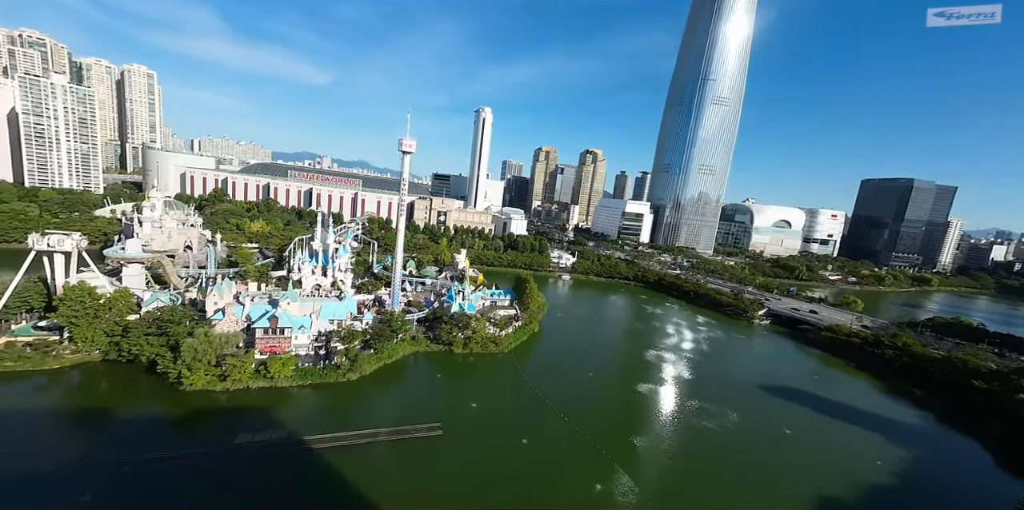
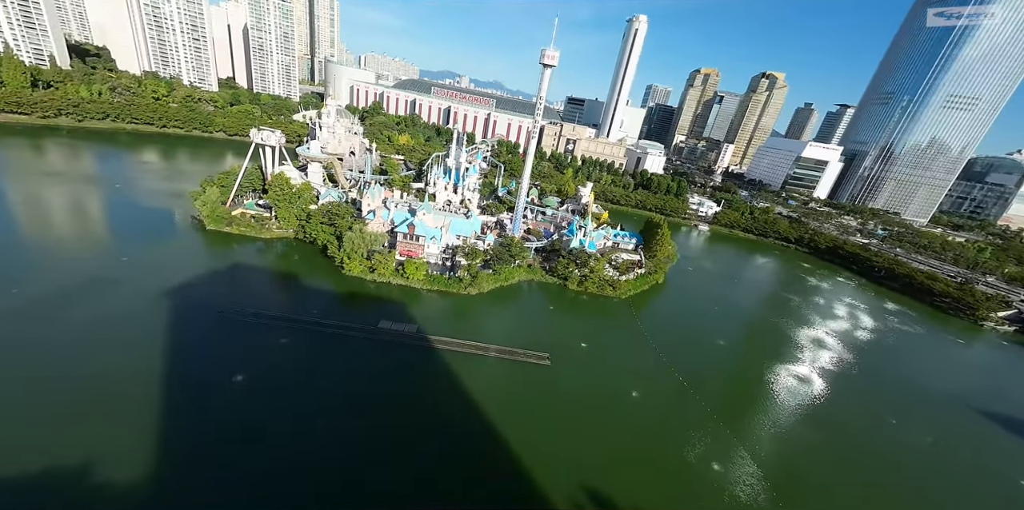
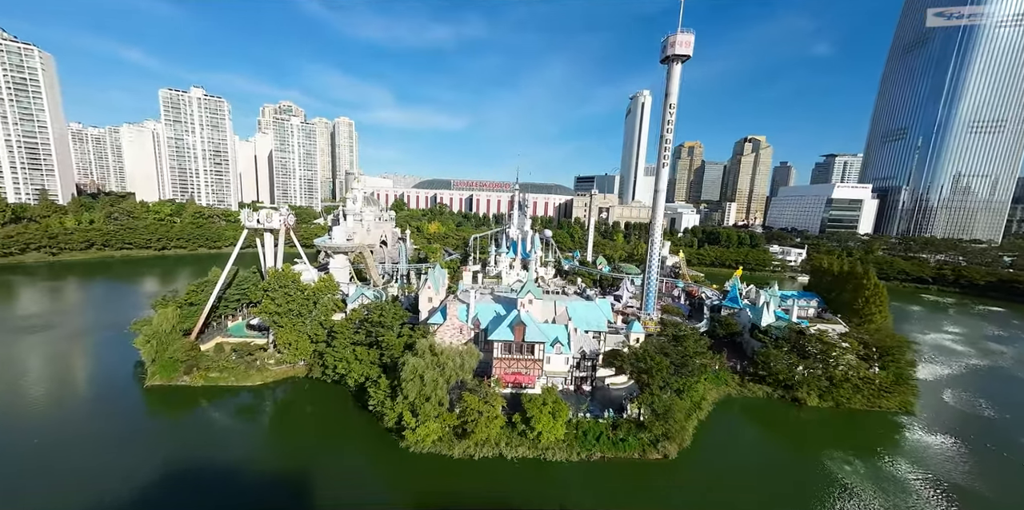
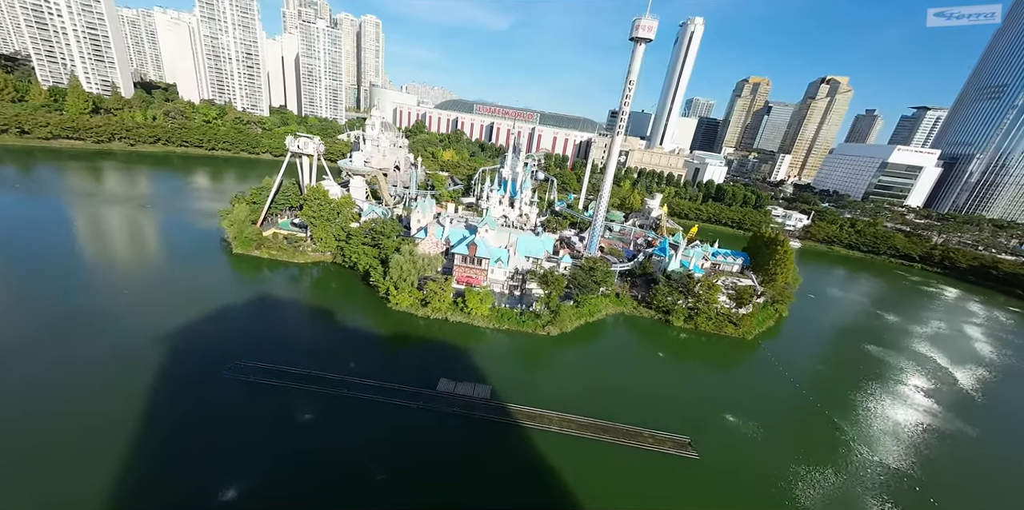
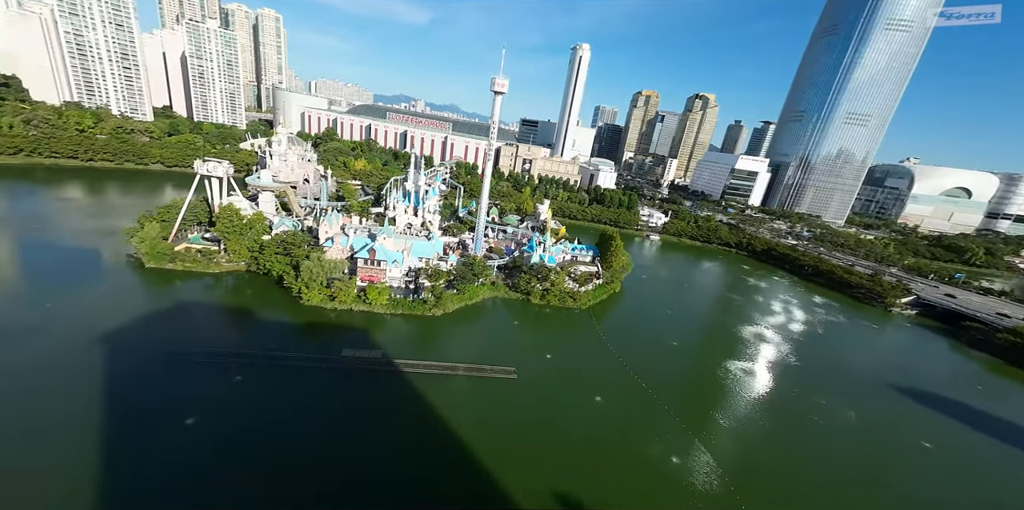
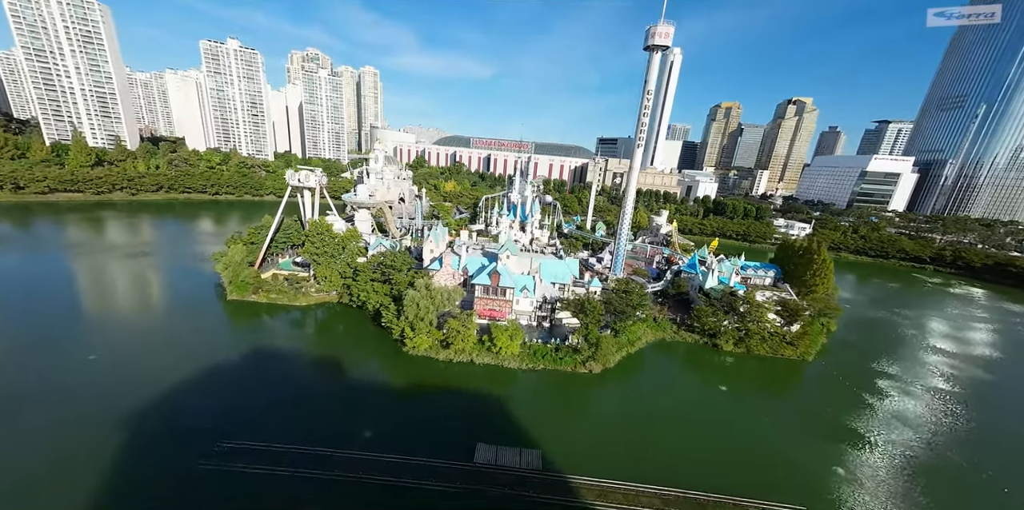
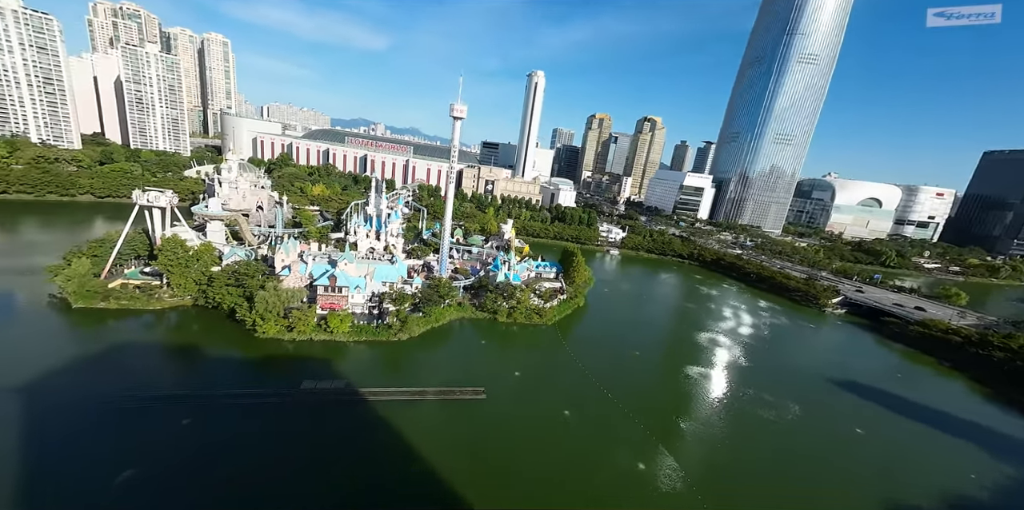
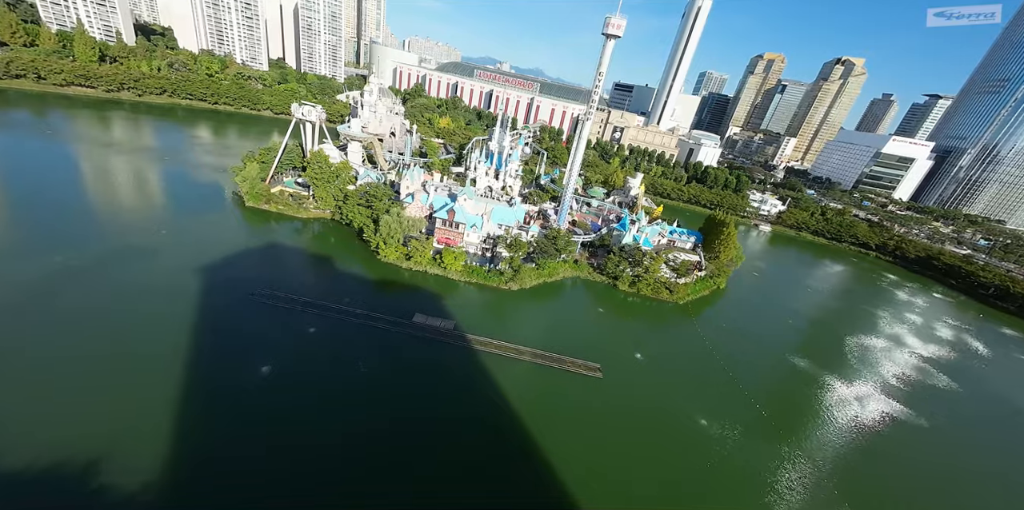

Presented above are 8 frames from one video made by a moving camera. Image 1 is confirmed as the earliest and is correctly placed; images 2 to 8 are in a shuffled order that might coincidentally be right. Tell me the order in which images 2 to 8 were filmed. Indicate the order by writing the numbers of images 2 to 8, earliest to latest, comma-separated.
7, 5, 2, 8, 4, 6, 3
